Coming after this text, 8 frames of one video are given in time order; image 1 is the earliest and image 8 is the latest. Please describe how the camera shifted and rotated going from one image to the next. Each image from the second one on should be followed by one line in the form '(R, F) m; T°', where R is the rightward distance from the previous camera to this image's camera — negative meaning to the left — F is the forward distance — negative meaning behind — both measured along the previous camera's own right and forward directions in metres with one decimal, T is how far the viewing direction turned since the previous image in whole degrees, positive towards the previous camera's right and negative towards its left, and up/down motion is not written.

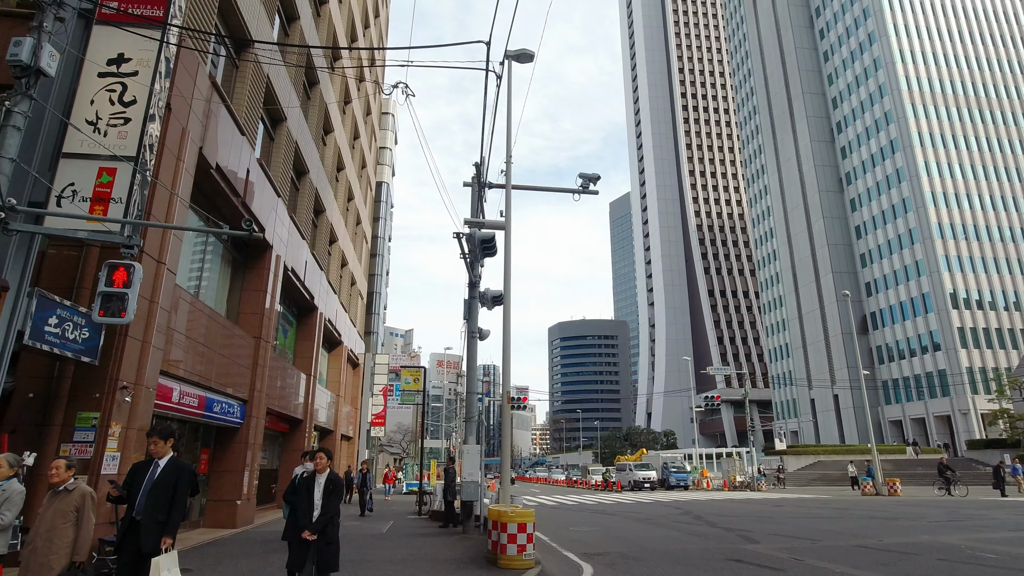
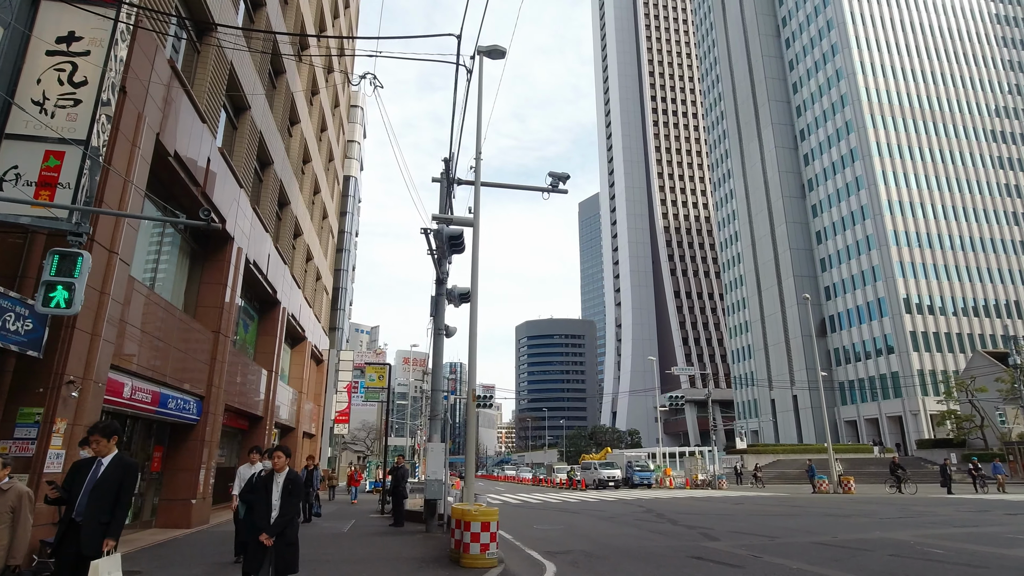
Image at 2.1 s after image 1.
(0.0, +0.1) m; +3°
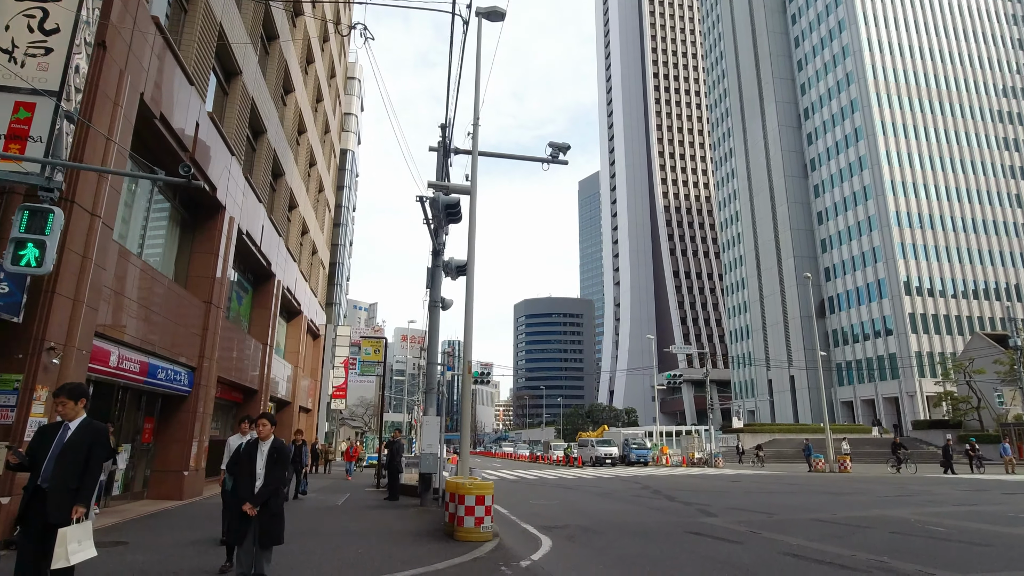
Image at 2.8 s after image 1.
(0.0, +0.3) m; 0°
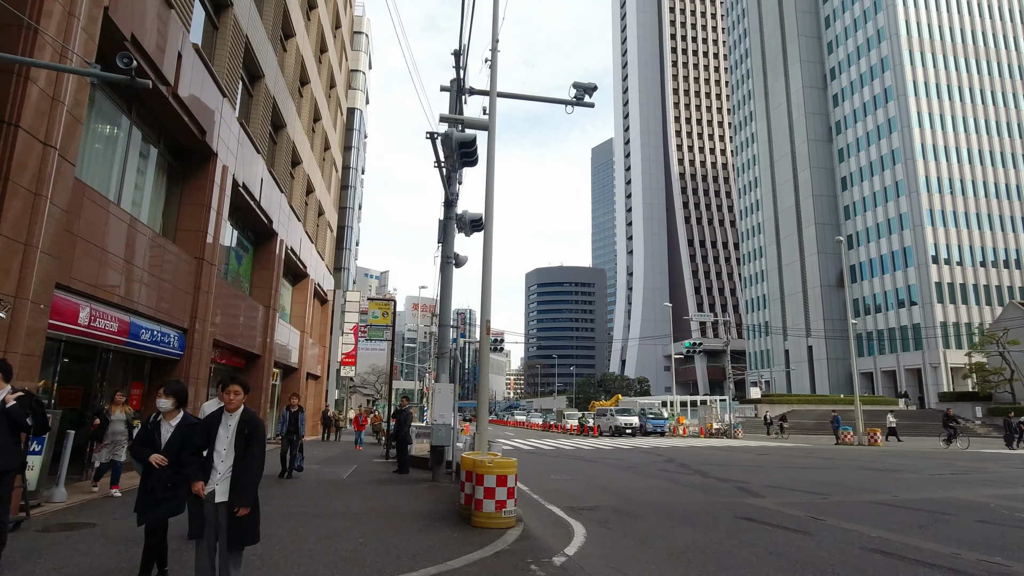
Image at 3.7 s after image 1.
(-0.2, +1.4) m; -1°
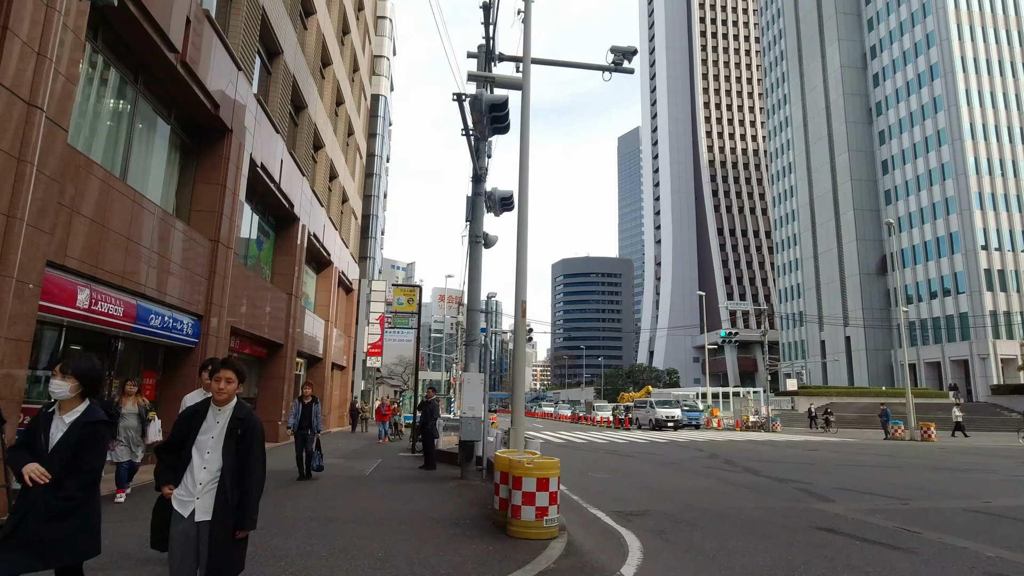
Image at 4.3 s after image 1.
(-0.2, +1.0) m; -2°
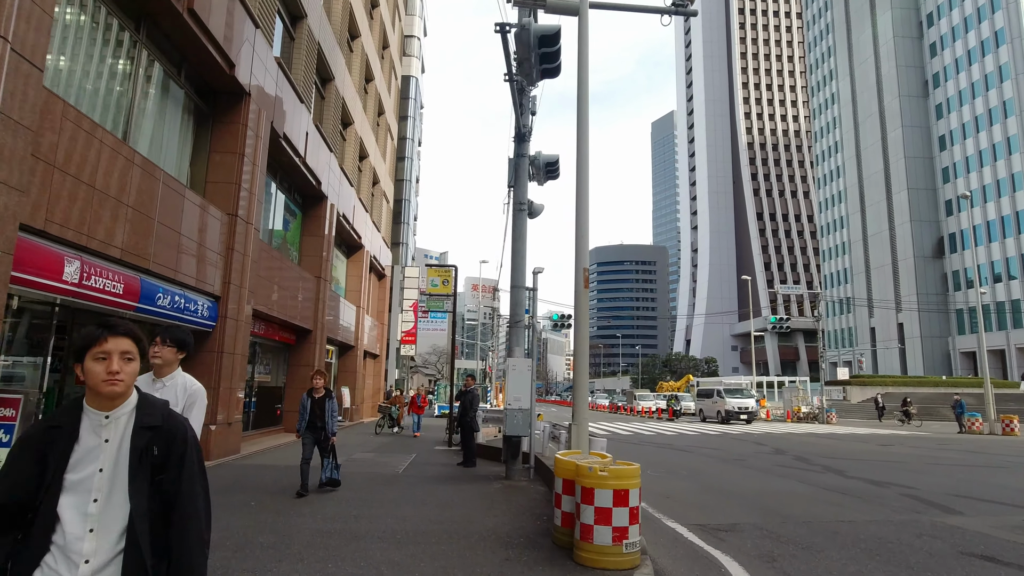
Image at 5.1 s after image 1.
(-0.3, +1.4) m; -3°
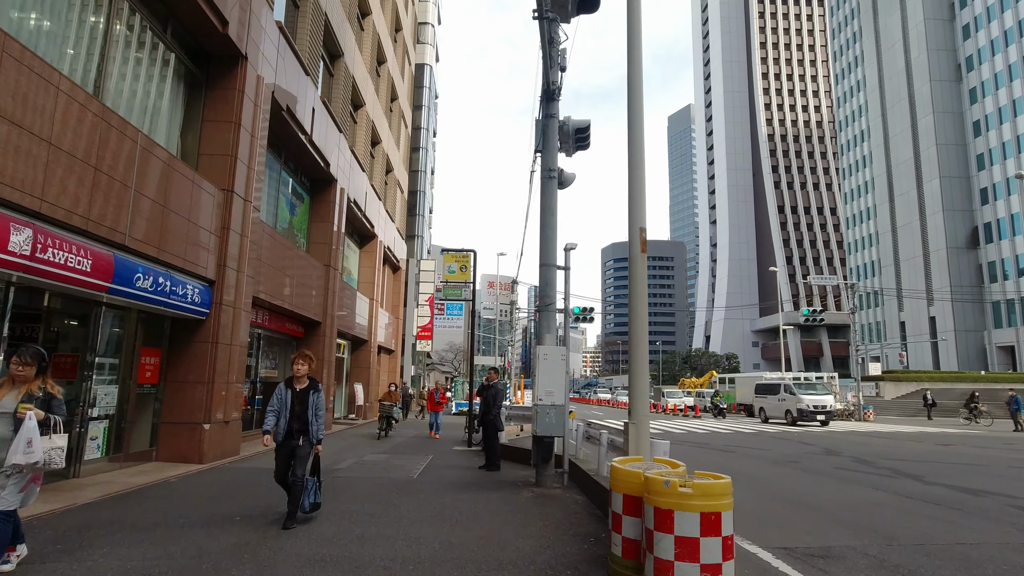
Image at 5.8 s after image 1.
(-0.2, +1.3) m; -1°
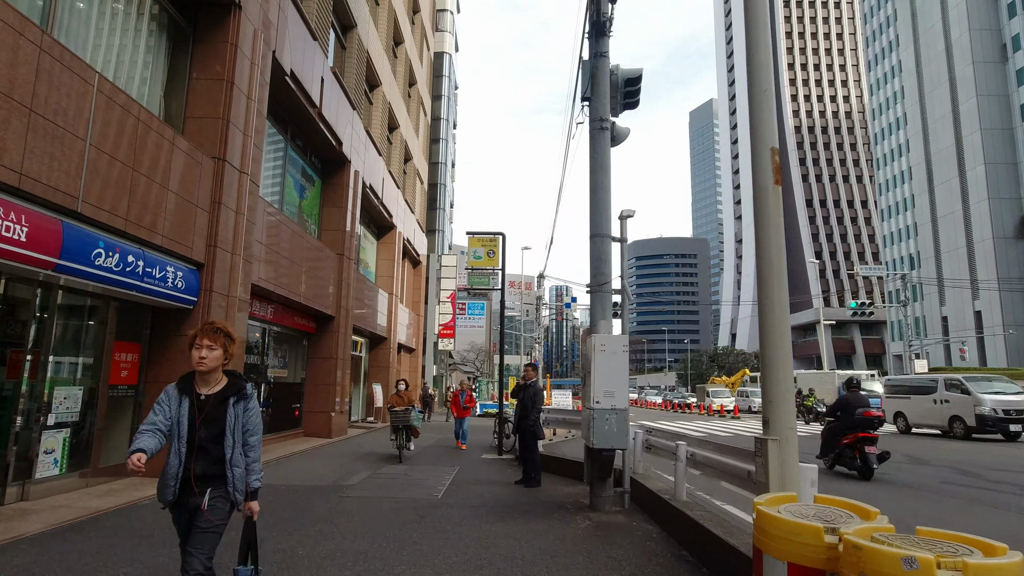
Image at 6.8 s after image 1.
(-0.3, +1.7) m; -2°
